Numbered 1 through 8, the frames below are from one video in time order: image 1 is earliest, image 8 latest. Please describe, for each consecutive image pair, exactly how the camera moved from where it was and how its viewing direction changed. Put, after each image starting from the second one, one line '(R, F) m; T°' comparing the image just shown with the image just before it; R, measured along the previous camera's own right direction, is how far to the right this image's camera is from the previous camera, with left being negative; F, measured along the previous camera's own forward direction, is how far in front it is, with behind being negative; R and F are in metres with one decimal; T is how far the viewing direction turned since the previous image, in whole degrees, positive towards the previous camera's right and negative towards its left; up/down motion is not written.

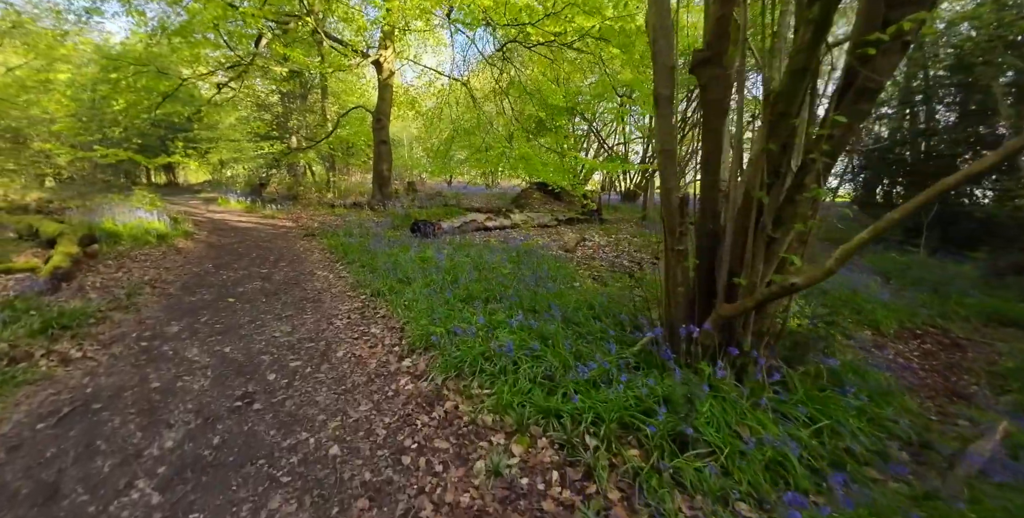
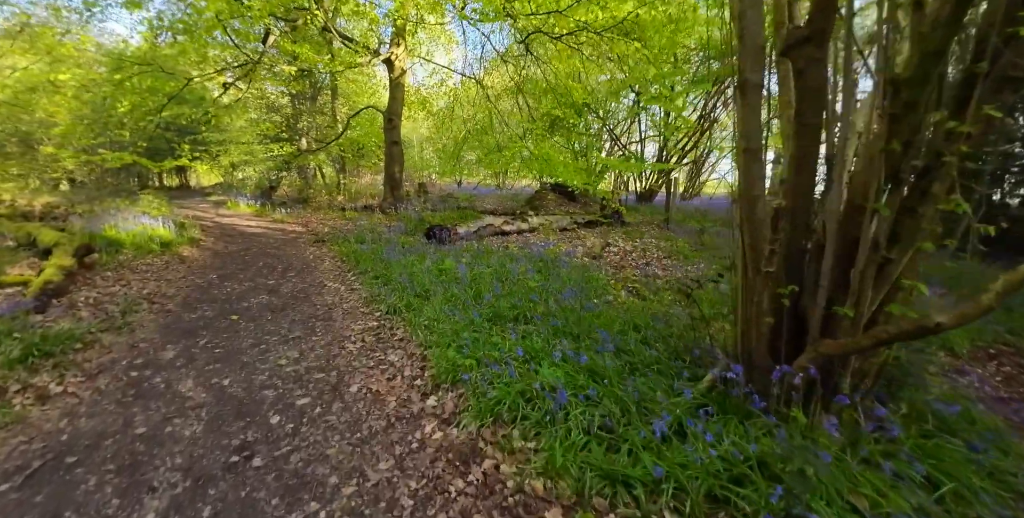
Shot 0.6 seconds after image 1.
(-0.3, +0.6) m; -1°
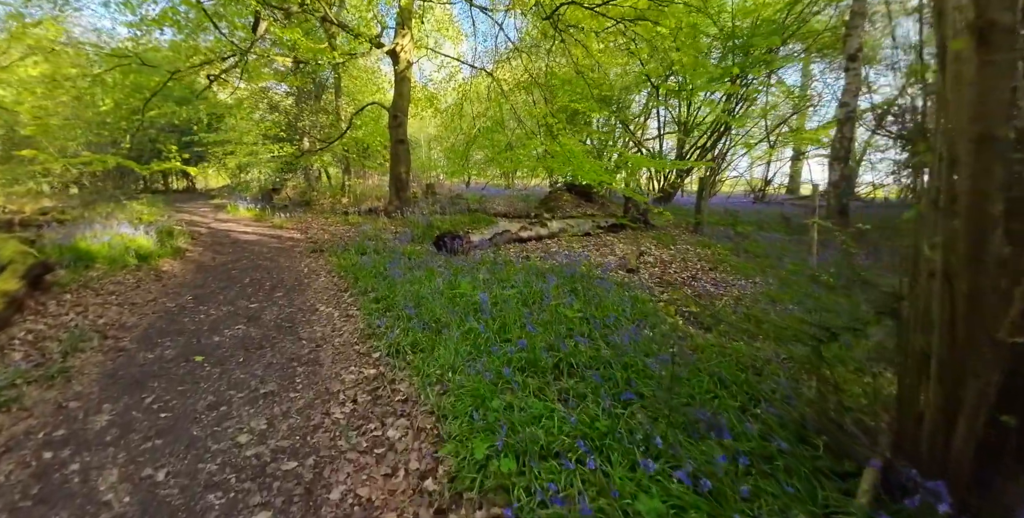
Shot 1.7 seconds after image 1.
(-0.3, +1.1) m; -1°
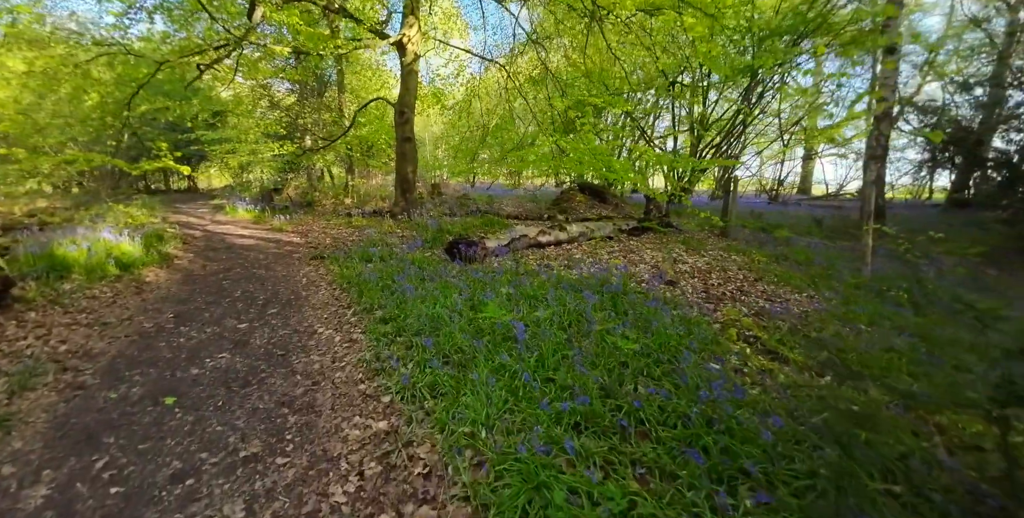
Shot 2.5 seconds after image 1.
(-0.3, +0.8) m; 0°
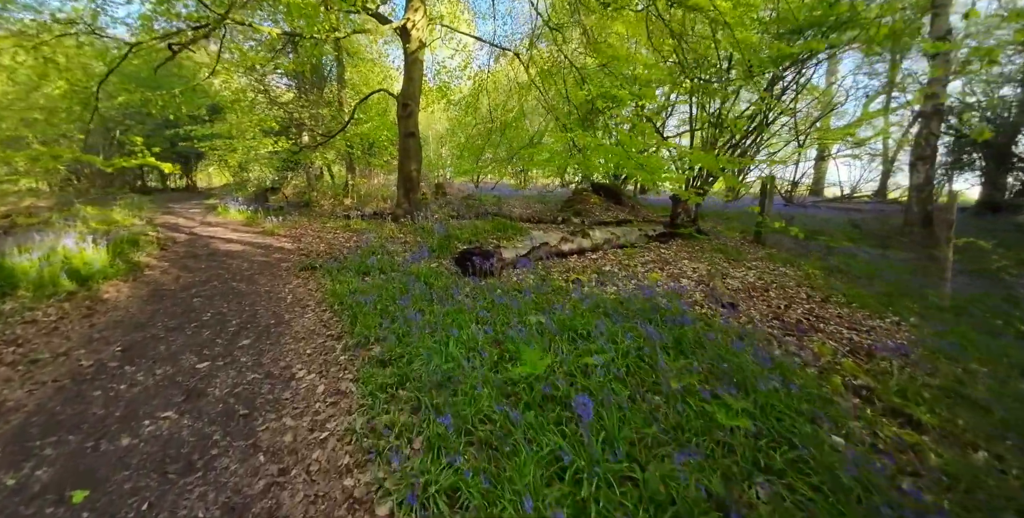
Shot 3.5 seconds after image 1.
(-0.3, +1.0) m; 0°
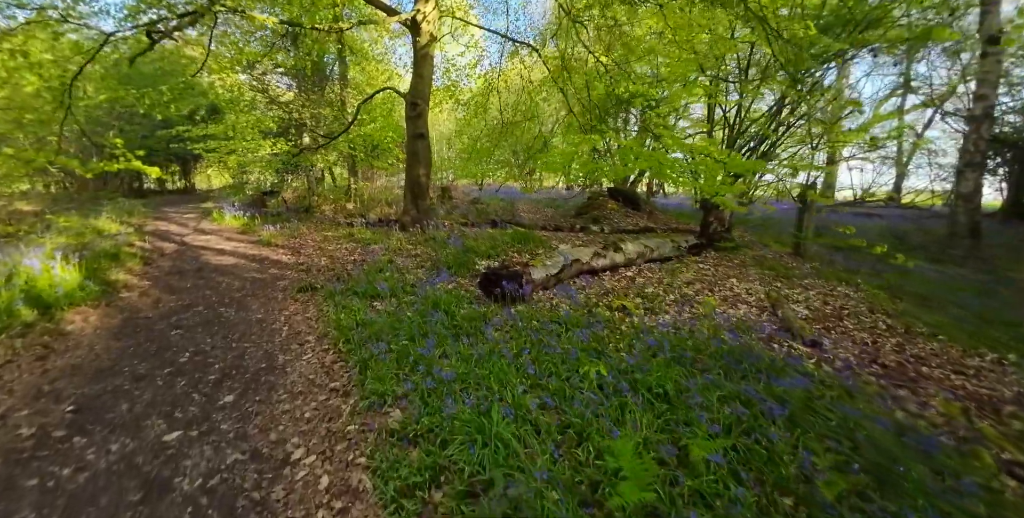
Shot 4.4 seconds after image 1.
(-0.4, +0.8) m; 0°
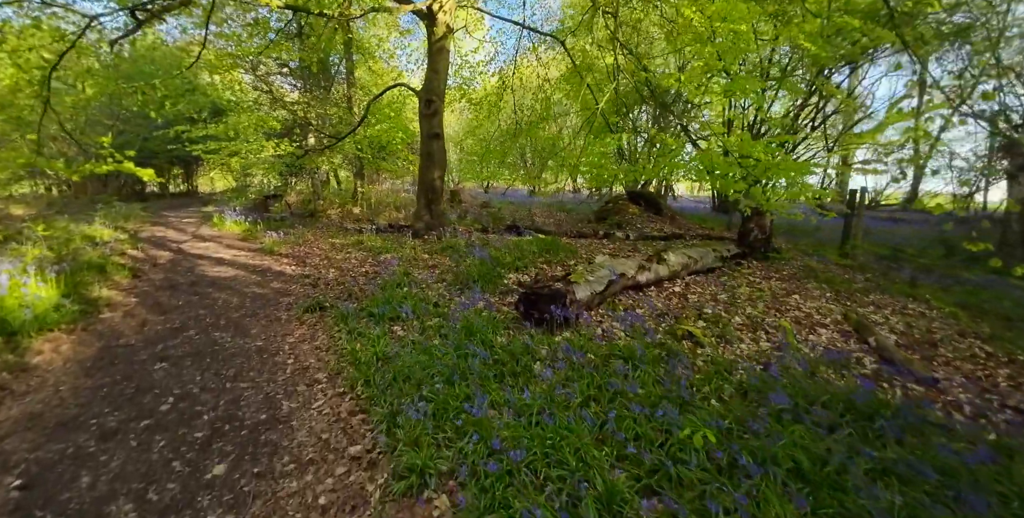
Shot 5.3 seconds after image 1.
(-0.5, +0.8) m; 0°
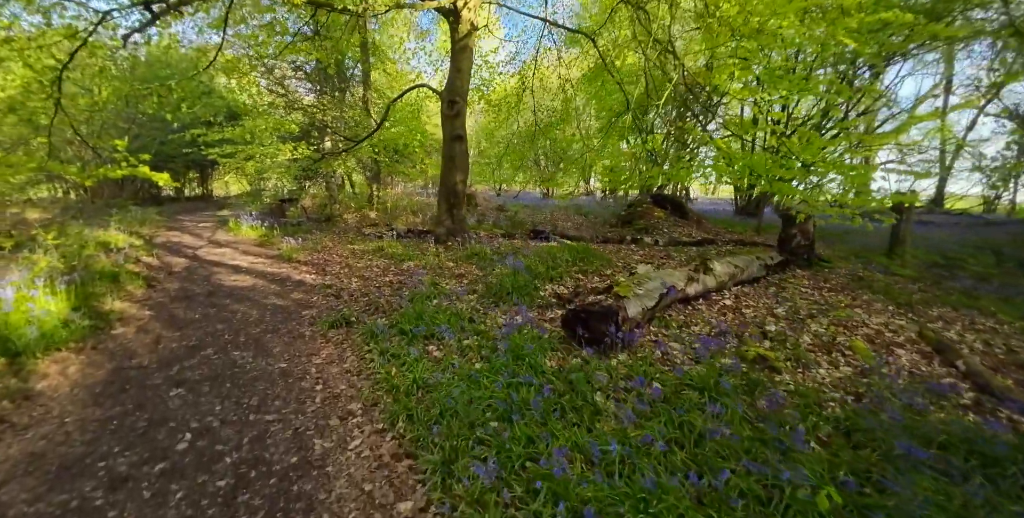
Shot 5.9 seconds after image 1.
(-0.4, +0.4) m; -1°
